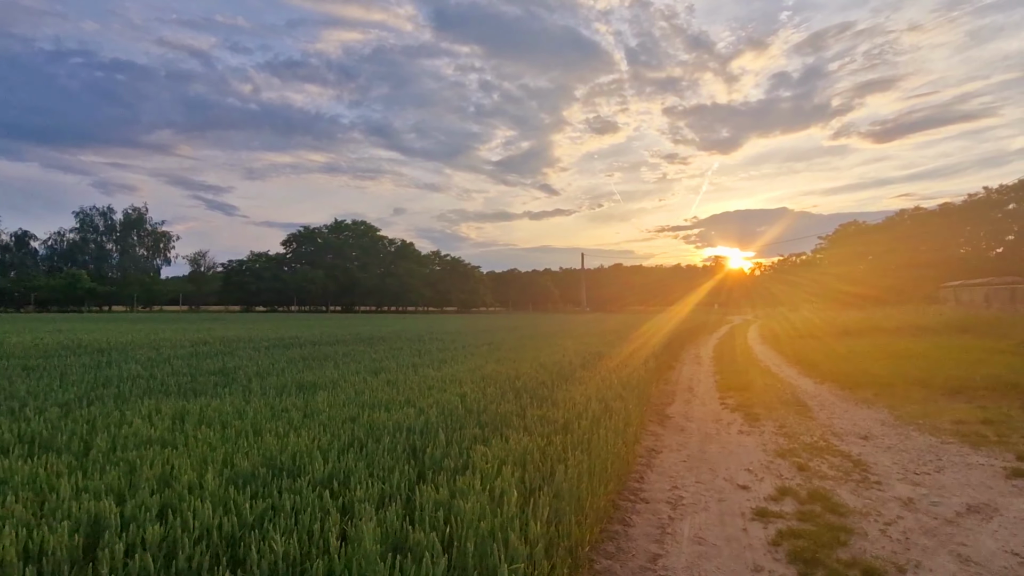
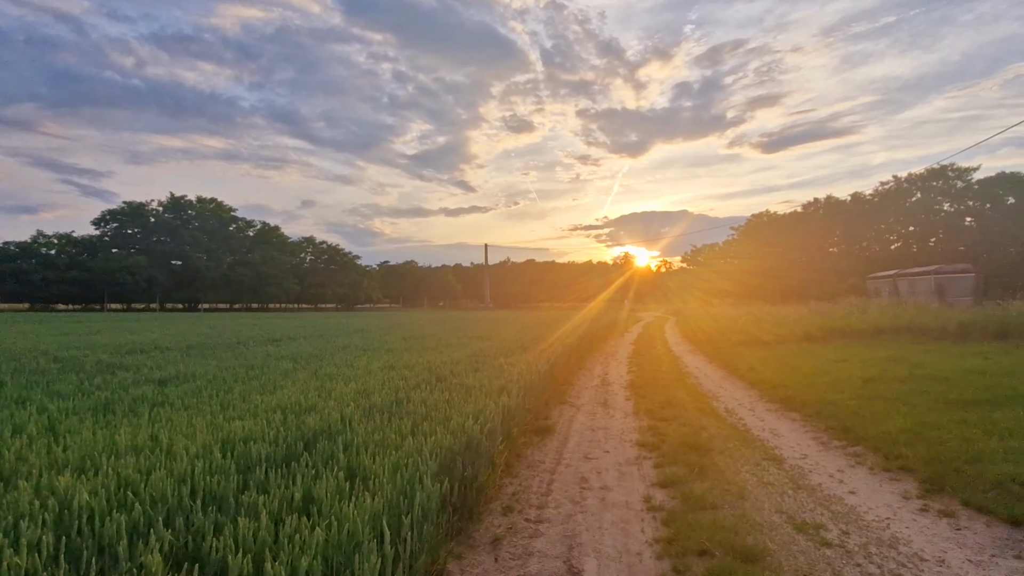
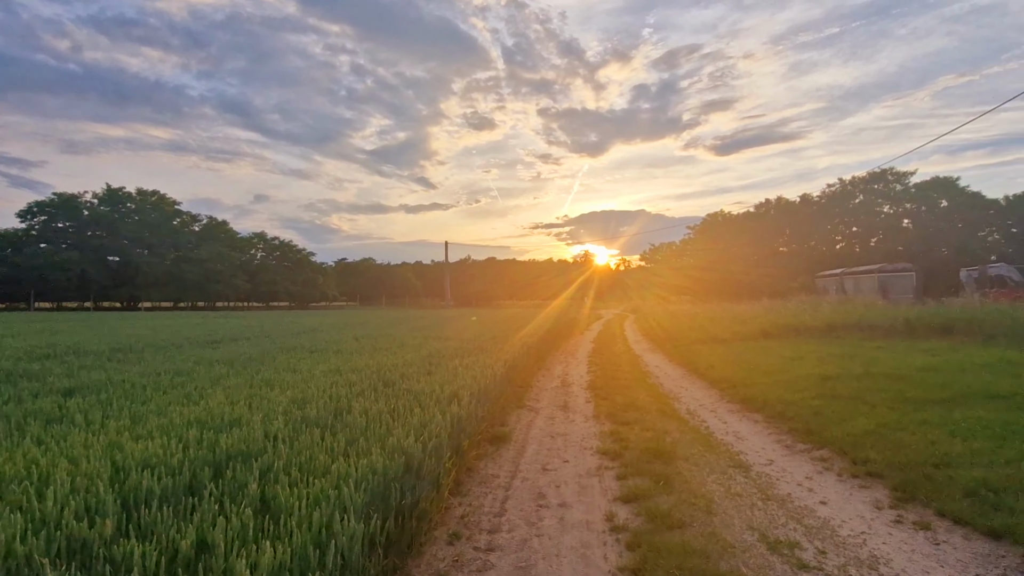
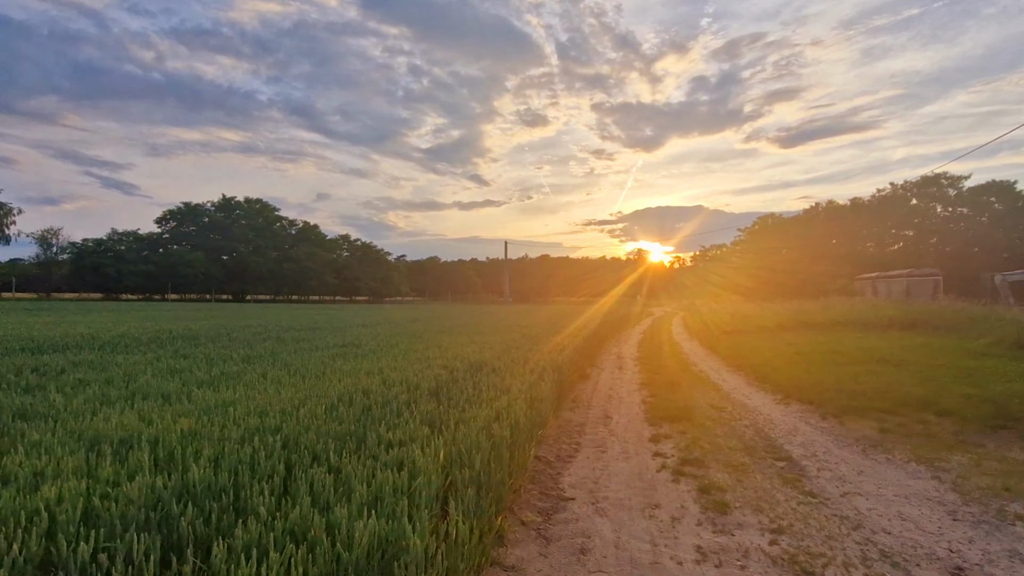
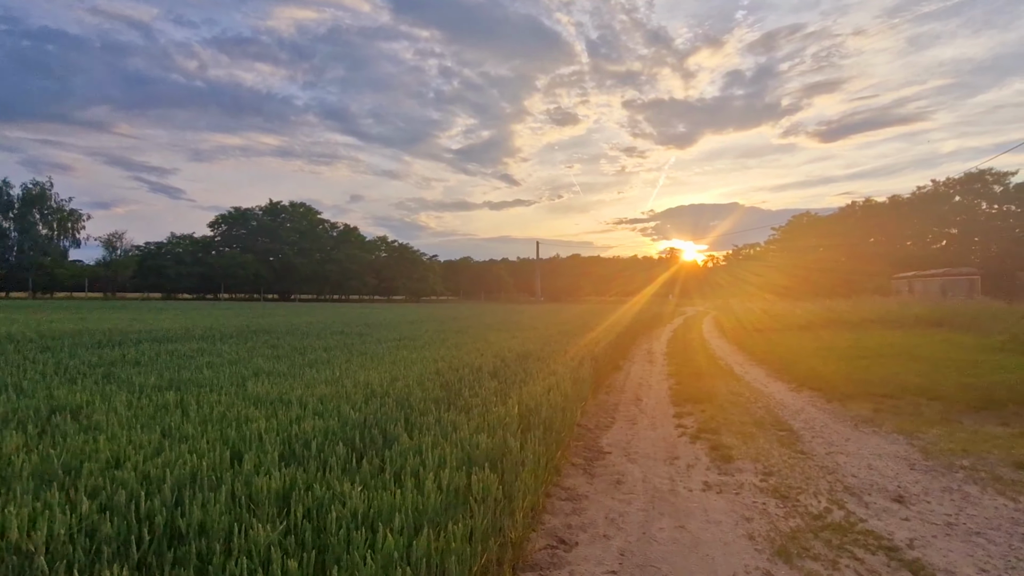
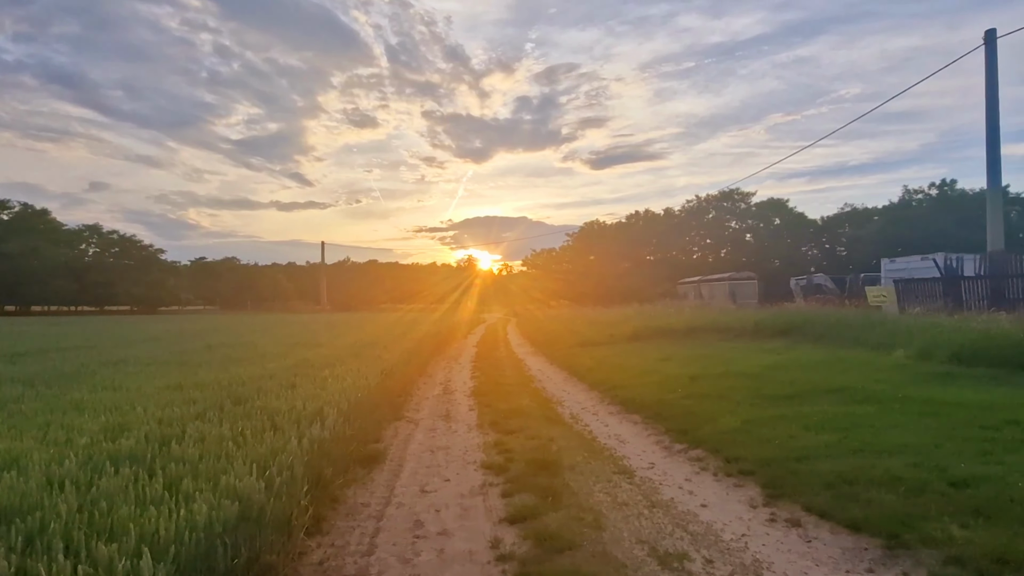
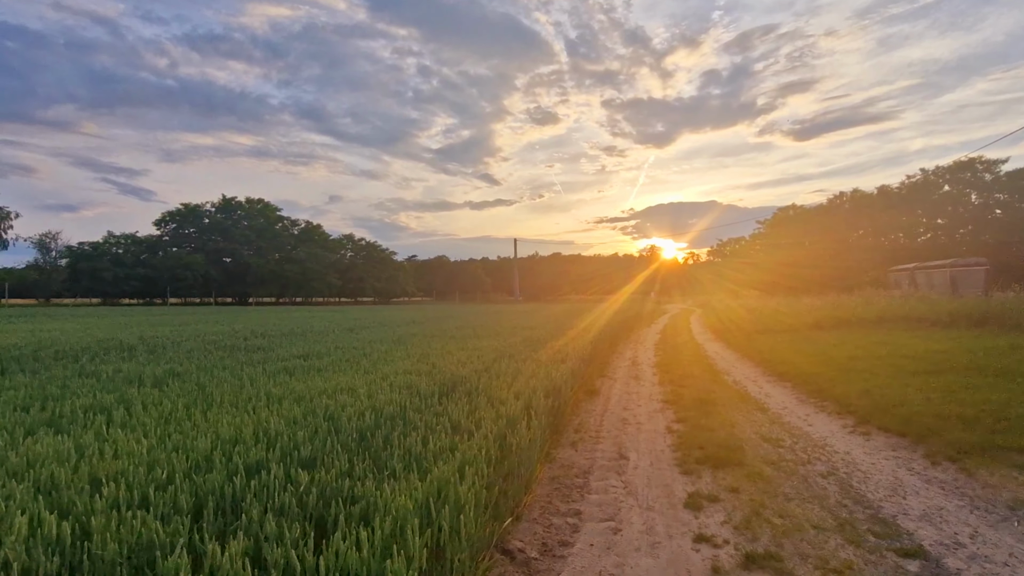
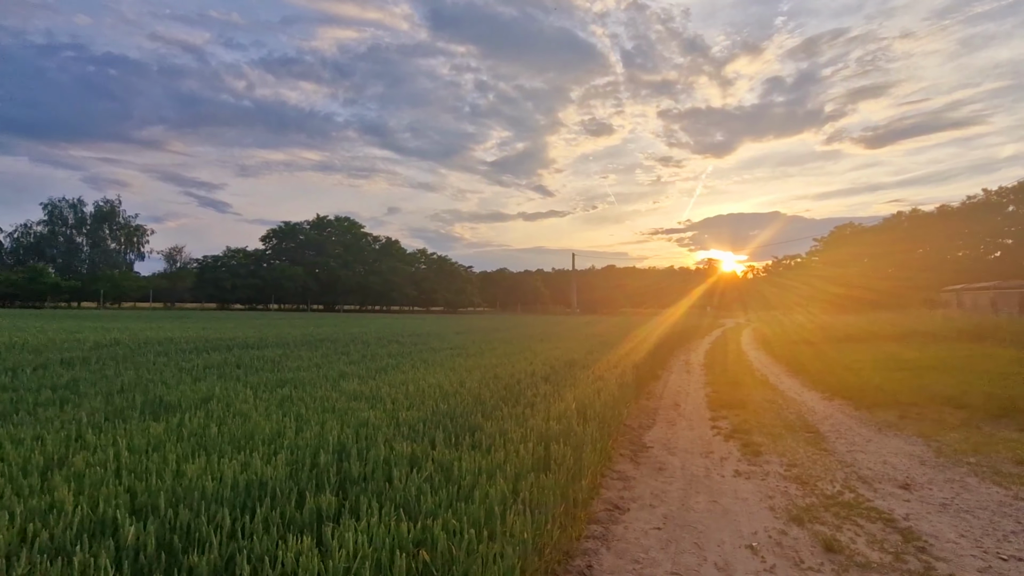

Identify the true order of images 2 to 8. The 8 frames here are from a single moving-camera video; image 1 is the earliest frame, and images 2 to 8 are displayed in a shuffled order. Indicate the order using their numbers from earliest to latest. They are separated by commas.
8, 5, 4, 7, 2, 3, 6
